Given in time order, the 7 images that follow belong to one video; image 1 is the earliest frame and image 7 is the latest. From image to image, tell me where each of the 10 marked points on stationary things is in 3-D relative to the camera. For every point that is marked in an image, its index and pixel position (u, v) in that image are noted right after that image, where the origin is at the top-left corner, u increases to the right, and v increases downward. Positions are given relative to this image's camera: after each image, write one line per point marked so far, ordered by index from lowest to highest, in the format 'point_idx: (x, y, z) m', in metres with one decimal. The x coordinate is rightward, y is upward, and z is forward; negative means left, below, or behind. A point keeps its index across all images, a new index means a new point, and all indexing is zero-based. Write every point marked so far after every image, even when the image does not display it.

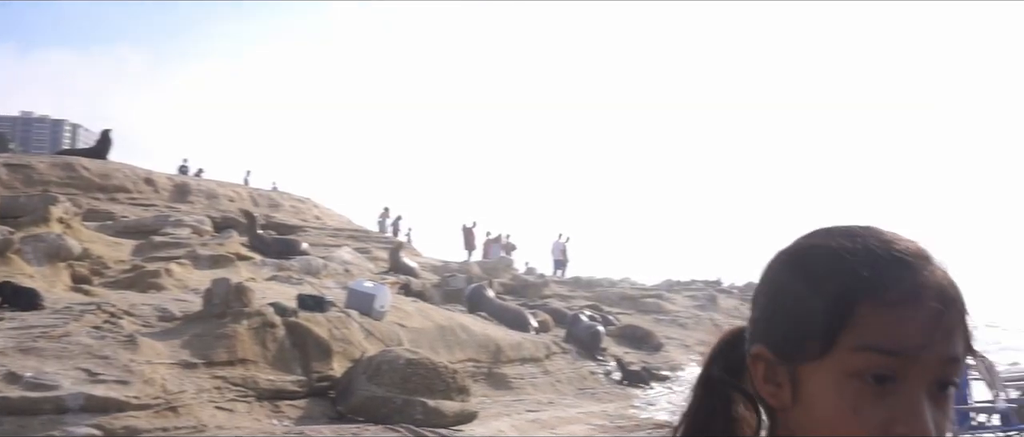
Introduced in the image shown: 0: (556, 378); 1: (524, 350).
0: (+0.5, -1.7, +9.7) m
1: (+0.1, -1.4, +9.7) m
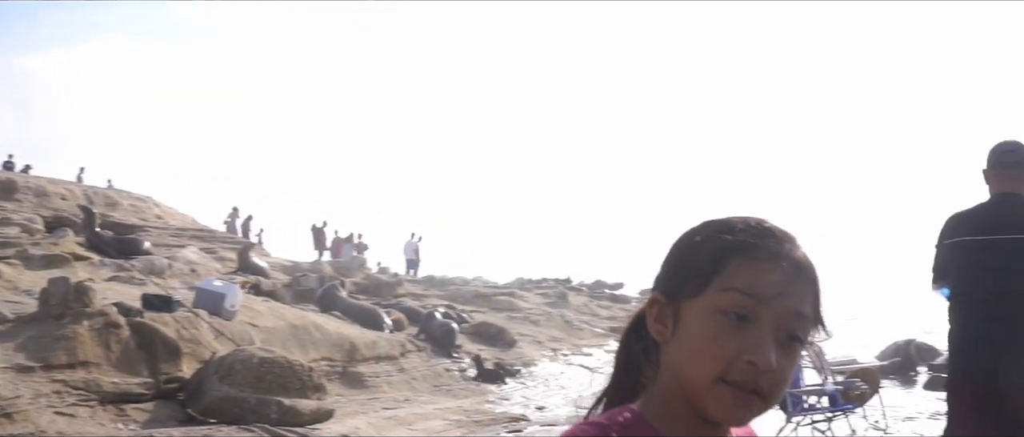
0: (-1.1, -1.7, +9.7) m
1: (-1.5, -1.4, +9.7) m
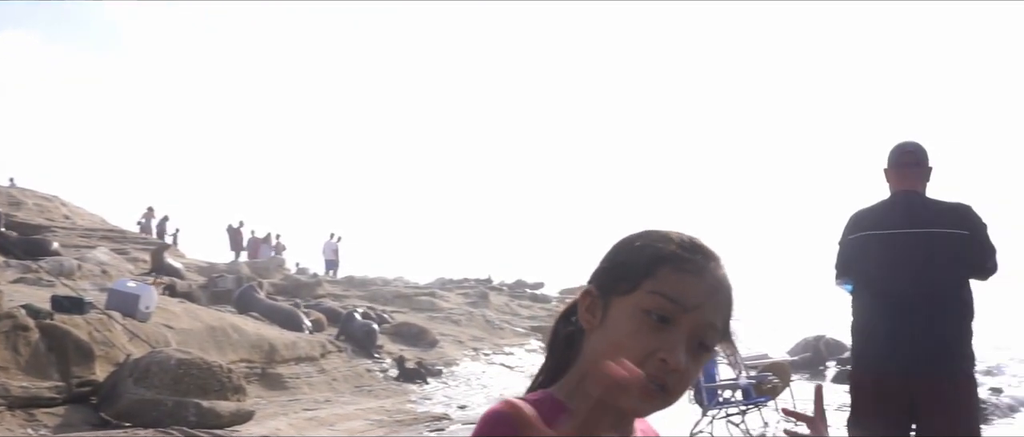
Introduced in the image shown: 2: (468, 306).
0: (-1.9, -1.7, +9.6) m
1: (-2.3, -1.4, +9.6) m
2: (-0.8, -1.7, +17.0) m
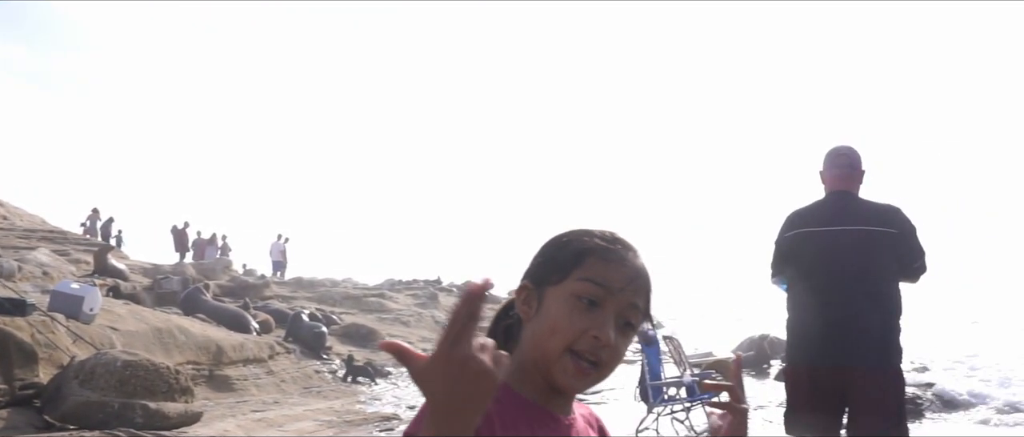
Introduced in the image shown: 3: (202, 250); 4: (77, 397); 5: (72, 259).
0: (-2.5, -1.7, +9.6) m
1: (-2.8, -1.4, +9.5) m
2: (-1.8, -1.7, +17.0) m
3: (-6.5, -0.7, +18.7) m
4: (-2.8, -1.1, +5.7) m
5: (-6.1, -0.6, +12.3) m
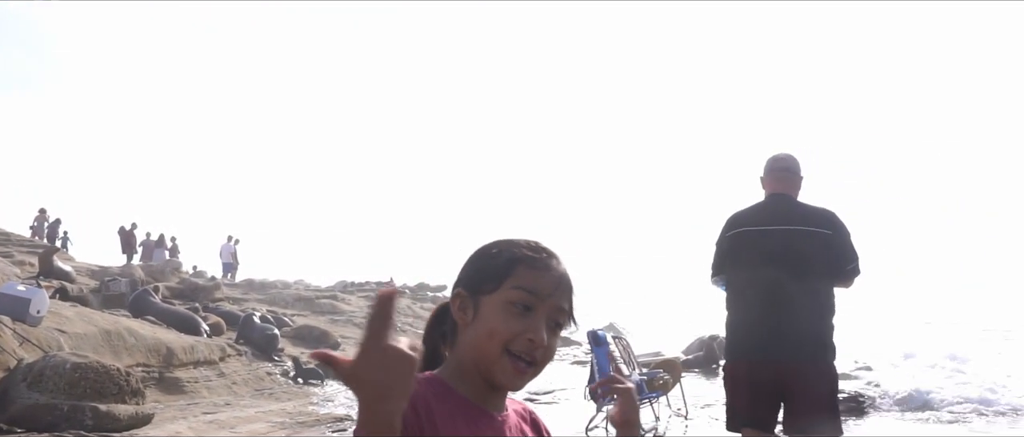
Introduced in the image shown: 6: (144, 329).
0: (-3.0, -1.7, +9.6) m
1: (-3.3, -1.4, +9.5) m
2: (-2.7, -1.7, +17.0) m
3: (-7.5, -0.7, +18.4) m
4: (-3.1, -1.2, +5.7) m
5: (-6.8, -0.6, +12.1) m
6: (-3.8, -1.1, +9.1) m
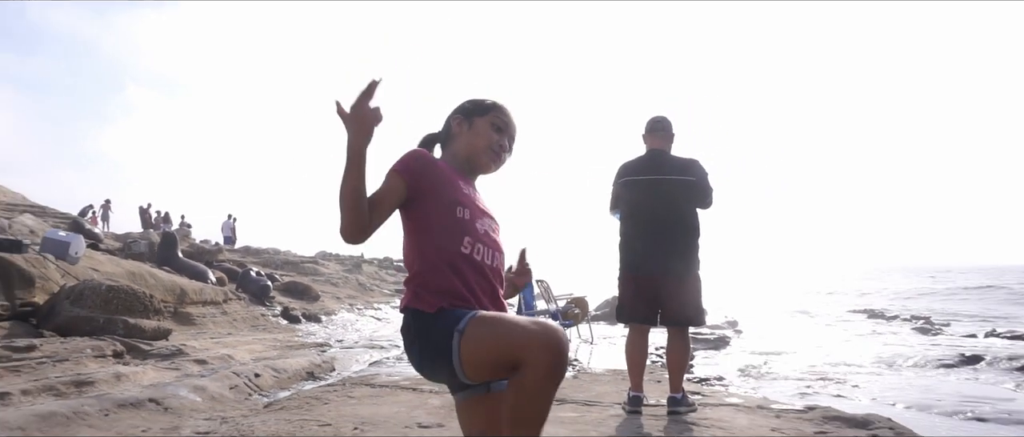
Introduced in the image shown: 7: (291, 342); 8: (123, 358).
0: (-3.7, -1.3, +11.6) m
1: (-4.0, -1.0, +11.5) m
2: (-3.6, -1.2, +19.0) m
3: (-8.5, -0.1, +20.3) m
4: (-3.6, -0.8, +7.7) m
5: (-7.5, -0.1, +14.0) m
6: (-4.4, -0.7, +11.2) m
7: (-2.6, -1.5, +10.6) m
8: (-3.7, -1.3, +8.4) m
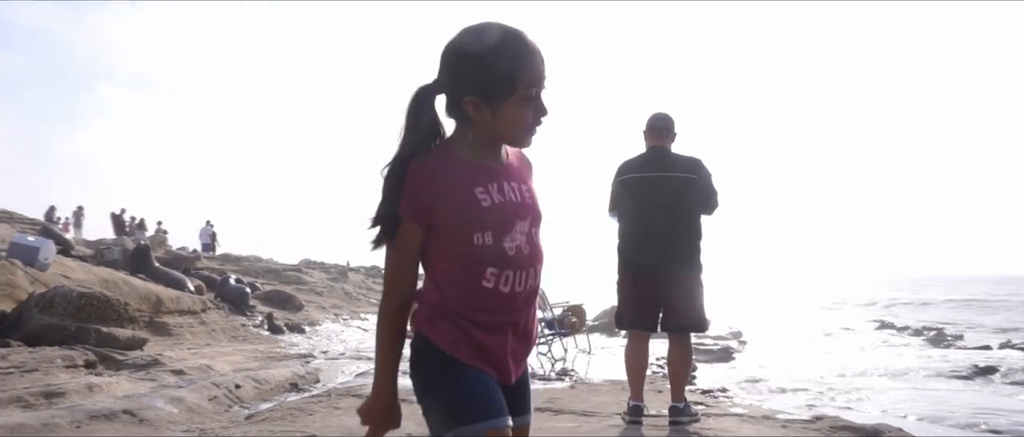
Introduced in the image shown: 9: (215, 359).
0: (-3.8, -1.4, +11.1) m
1: (-4.1, -1.0, +11.0) m
2: (-3.9, -1.3, +18.5) m
3: (-8.7, -0.2, +19.7) m
4: (-3.7, -0.8, +7.2) m
5: (-7.7, -0.1, +13.5) m
6: (-4.5, -0.7, +10.6) m
7: (-2.7, -1.5, +10.1) m
8: (-3.7, -1.3, +7.8) m
9: (-3.0, -1.4, +9.2) m
